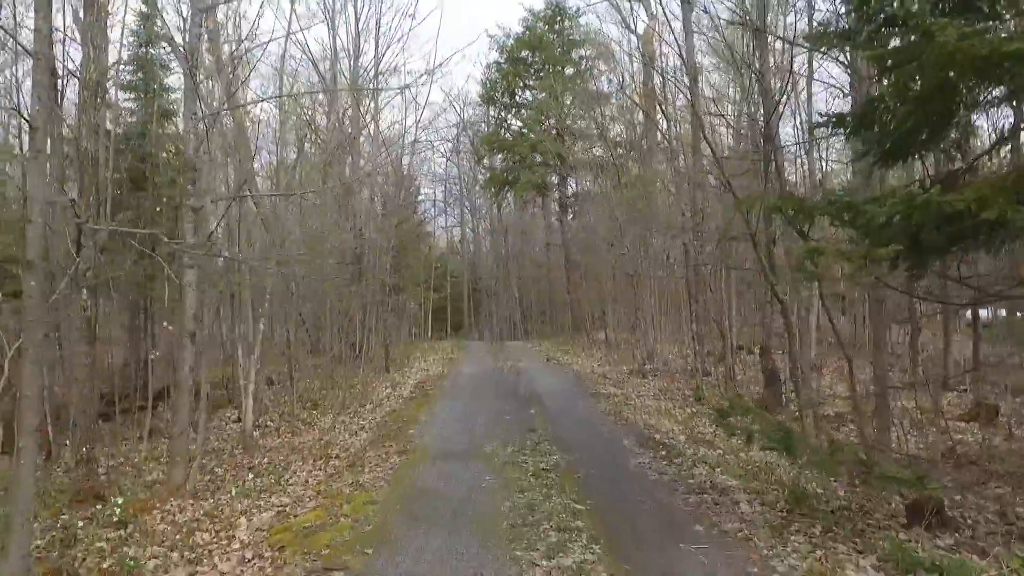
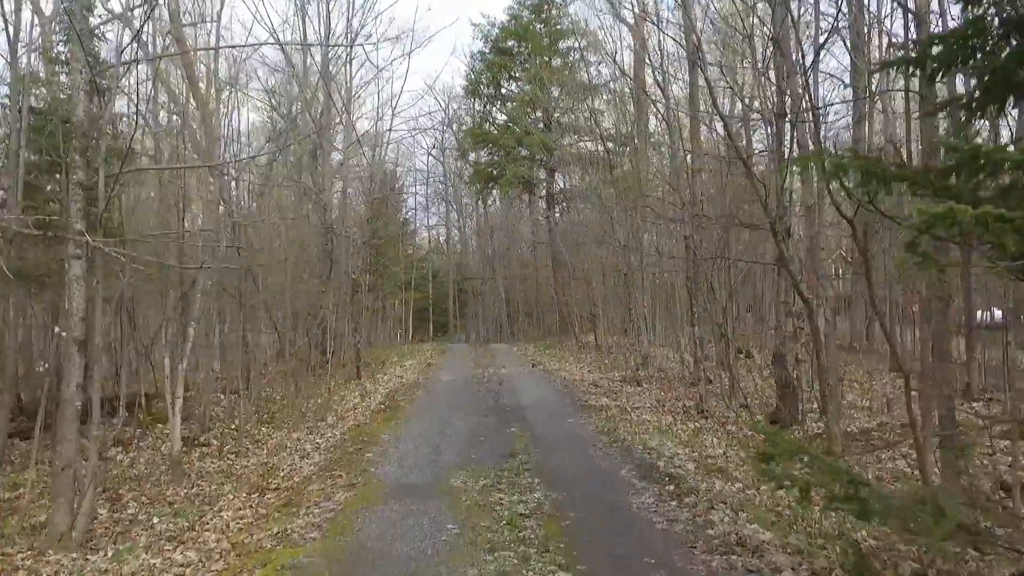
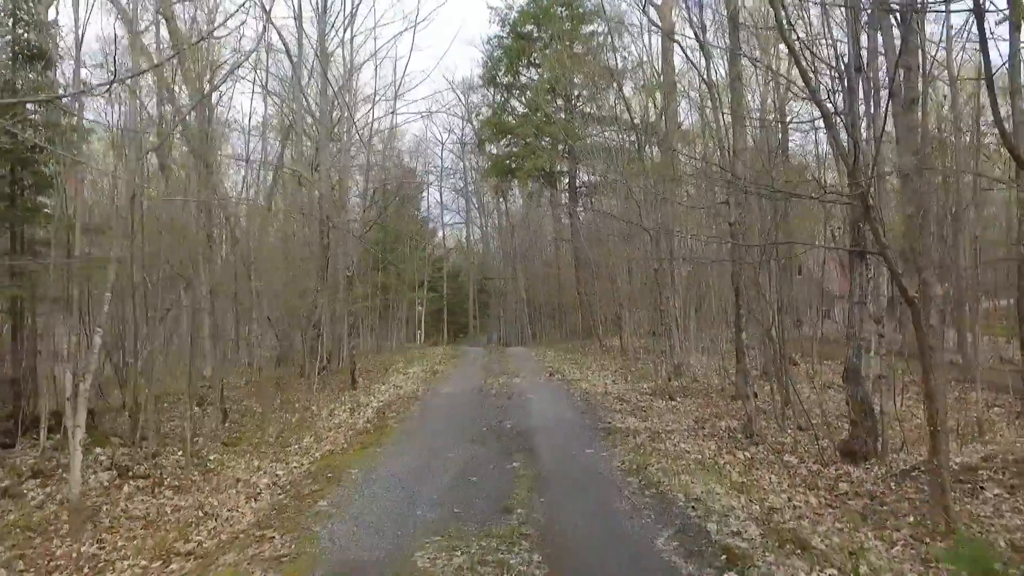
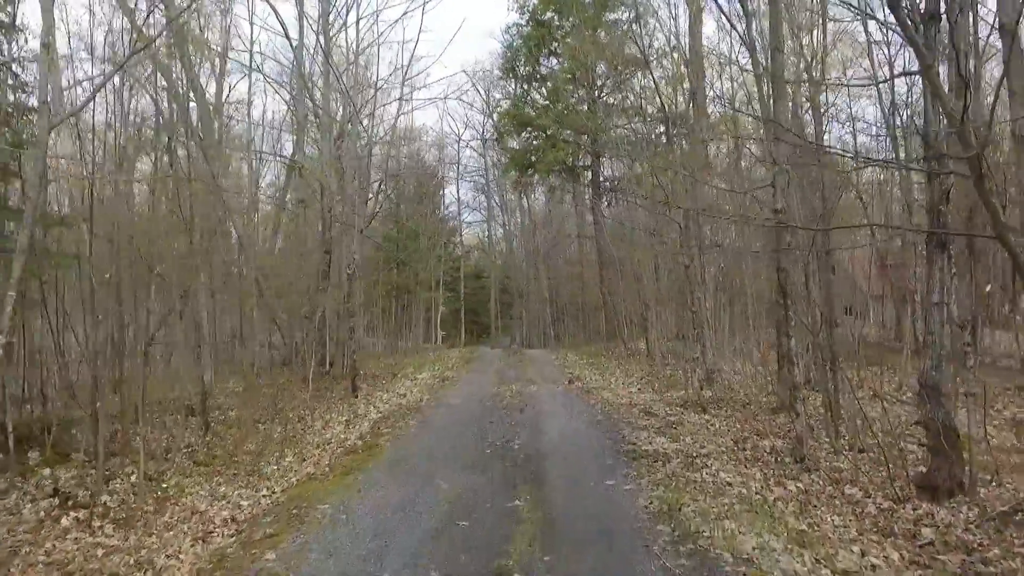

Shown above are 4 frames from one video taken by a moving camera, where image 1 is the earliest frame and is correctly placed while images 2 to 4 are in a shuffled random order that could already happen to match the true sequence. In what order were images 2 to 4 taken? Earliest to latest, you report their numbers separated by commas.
2, 3, 4
